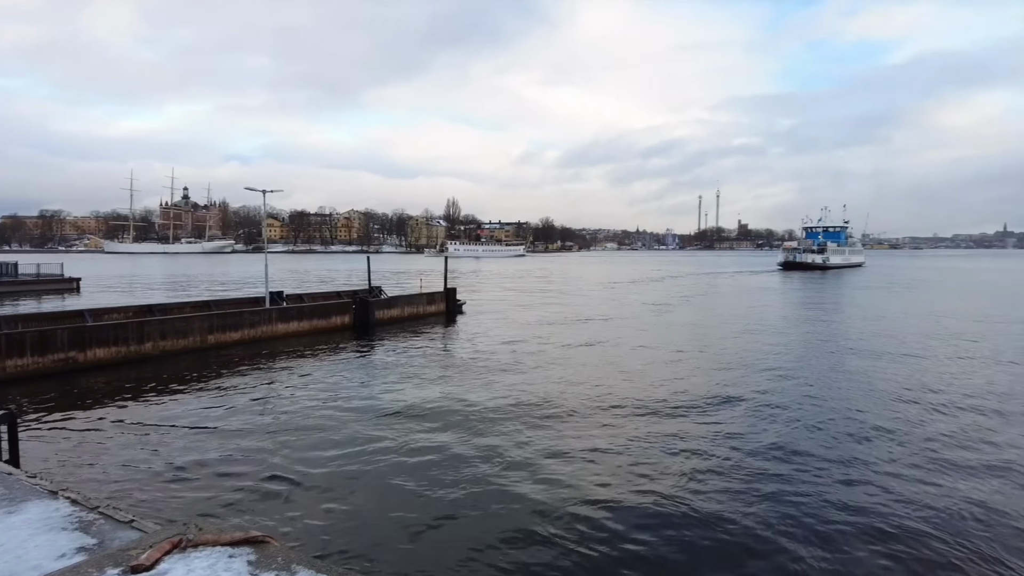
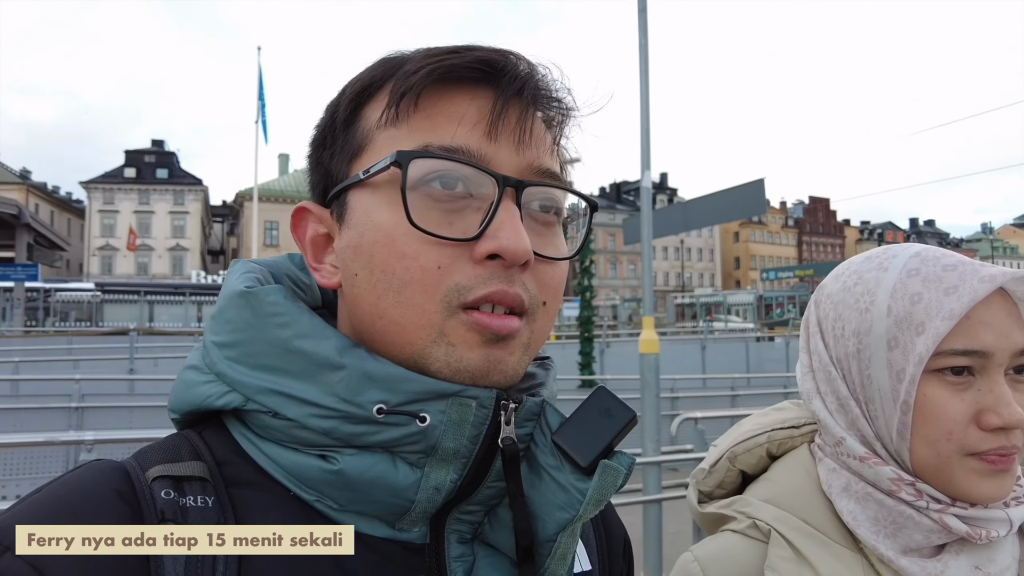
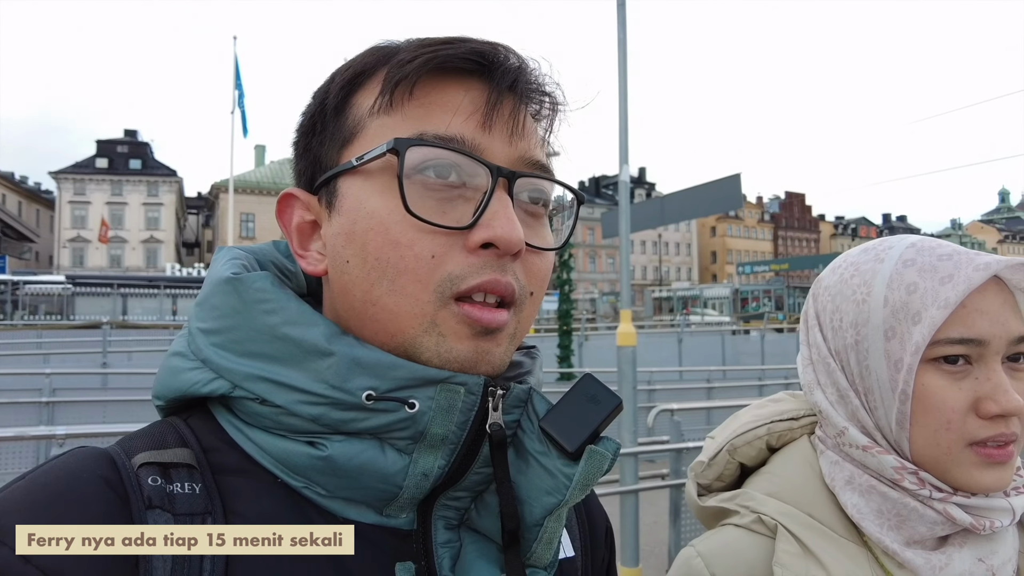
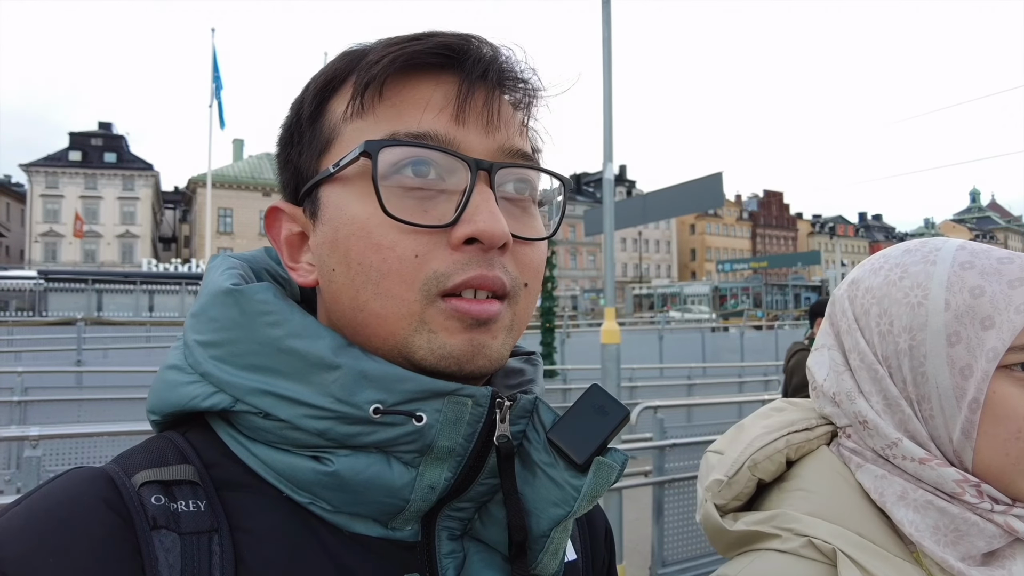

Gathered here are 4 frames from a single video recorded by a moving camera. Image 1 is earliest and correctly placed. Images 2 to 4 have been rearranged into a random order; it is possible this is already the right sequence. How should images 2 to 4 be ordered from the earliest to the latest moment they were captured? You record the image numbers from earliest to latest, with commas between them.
2, 3, 4
